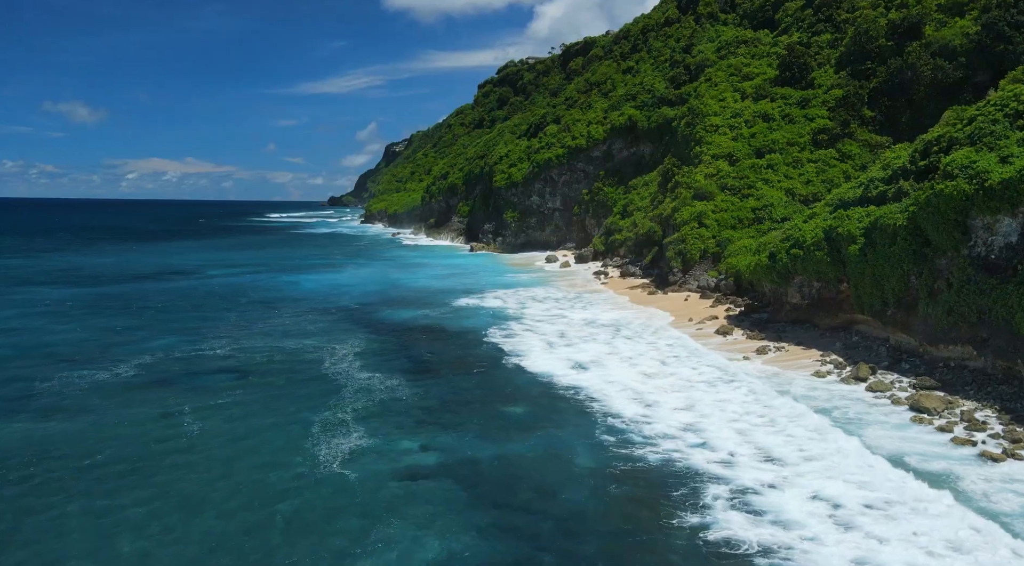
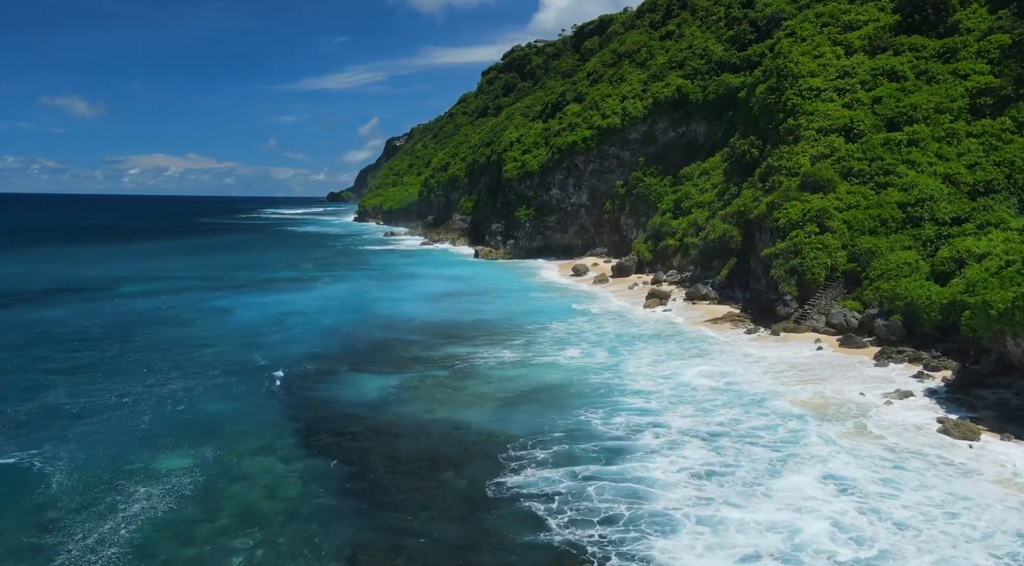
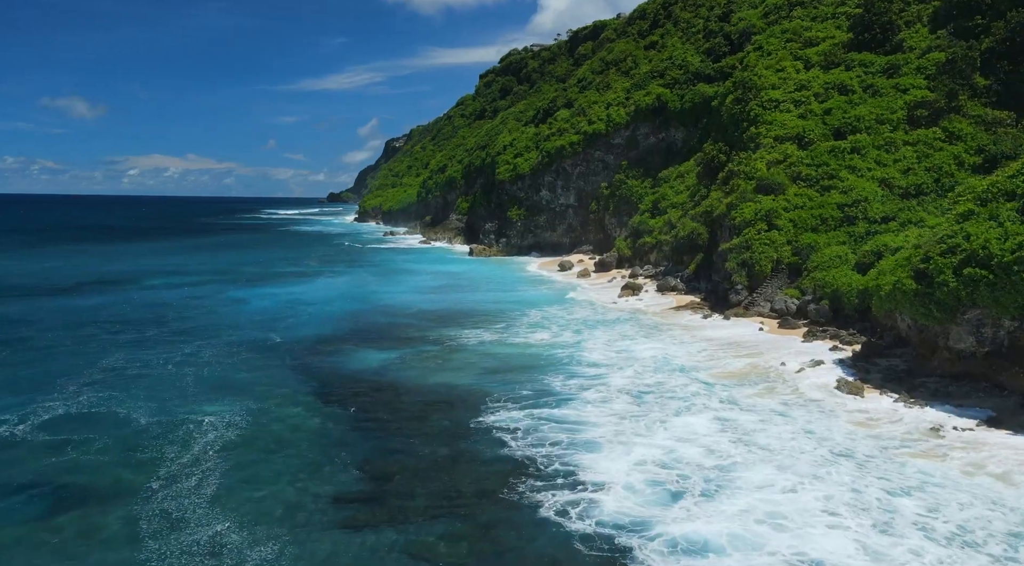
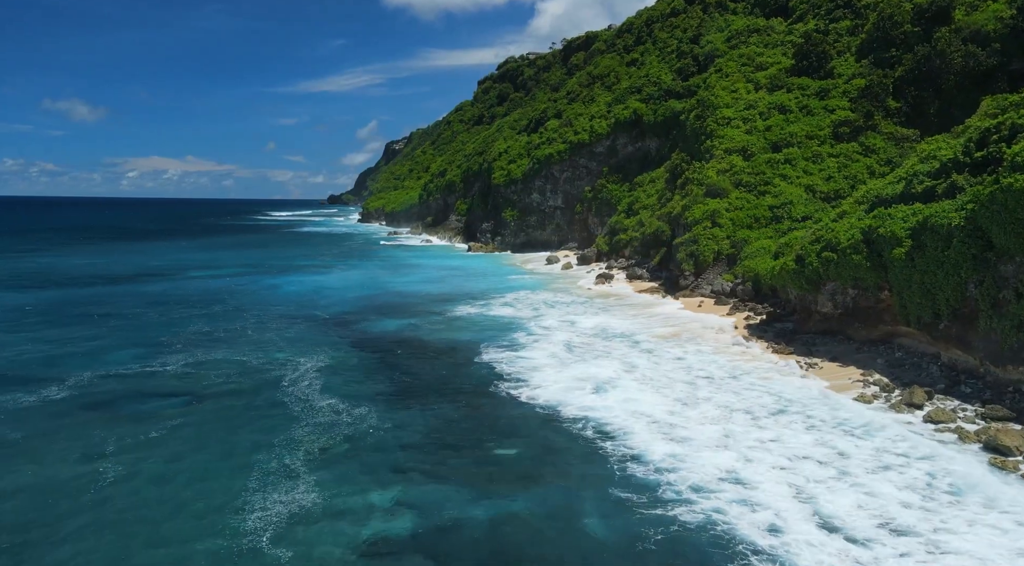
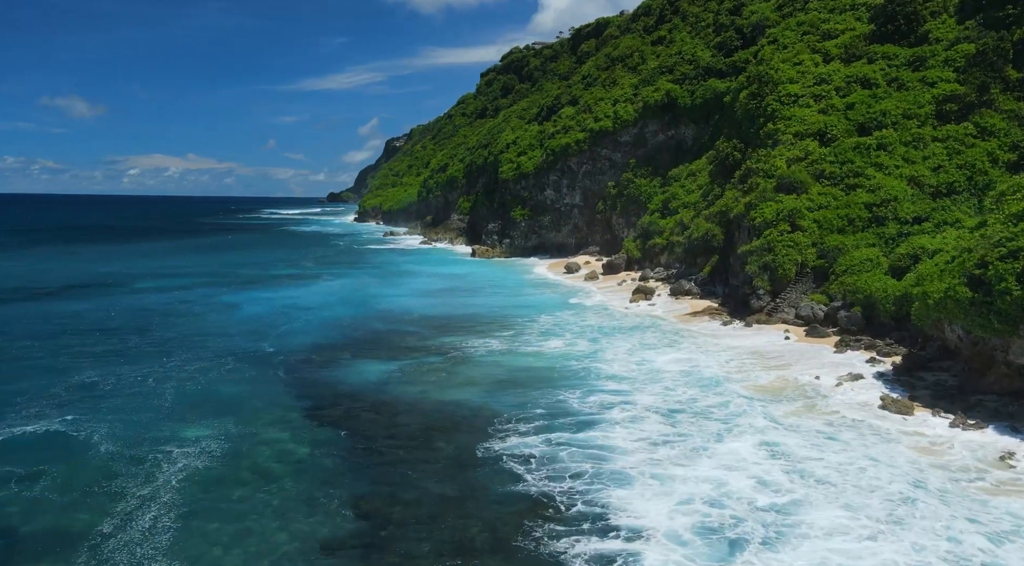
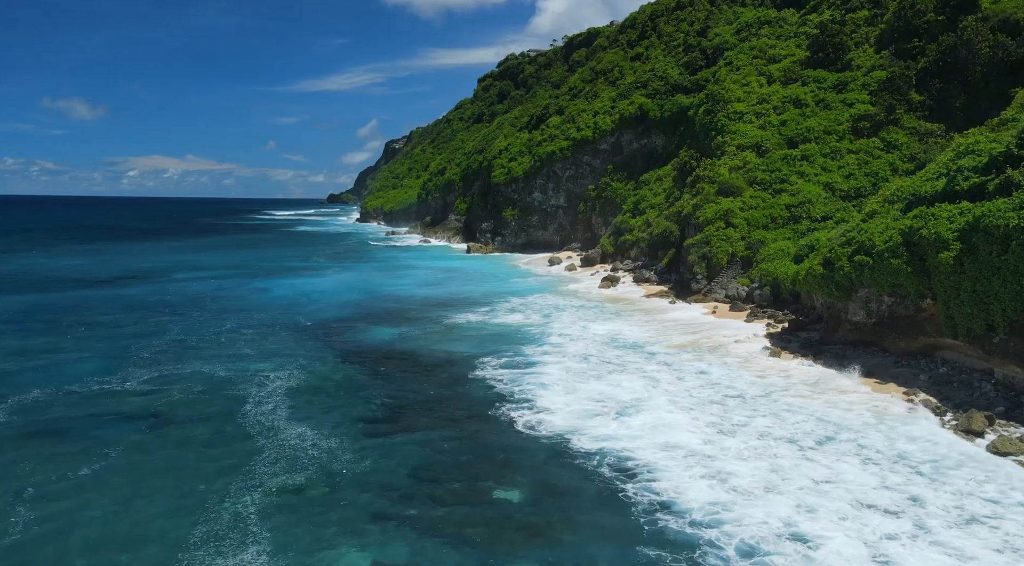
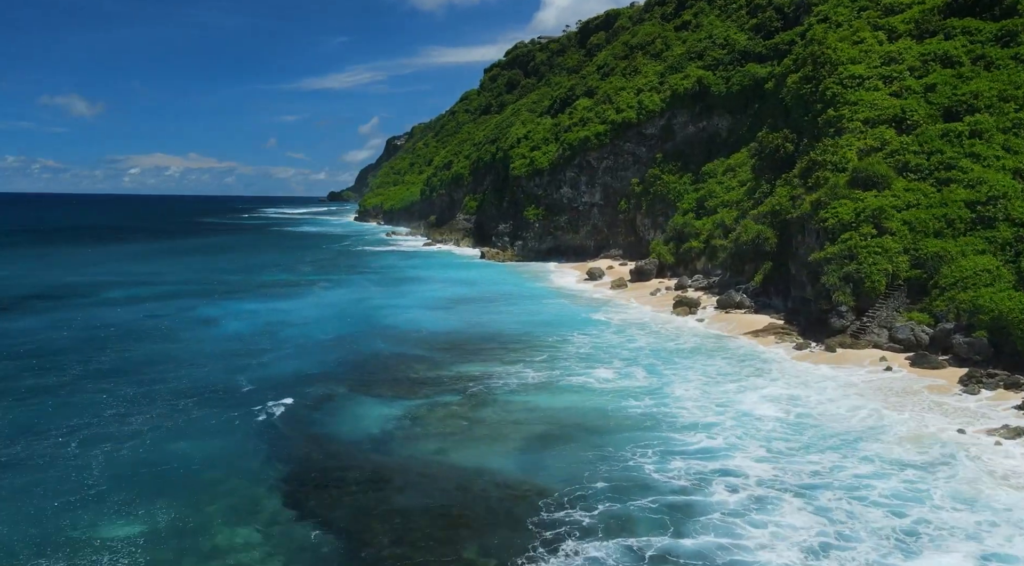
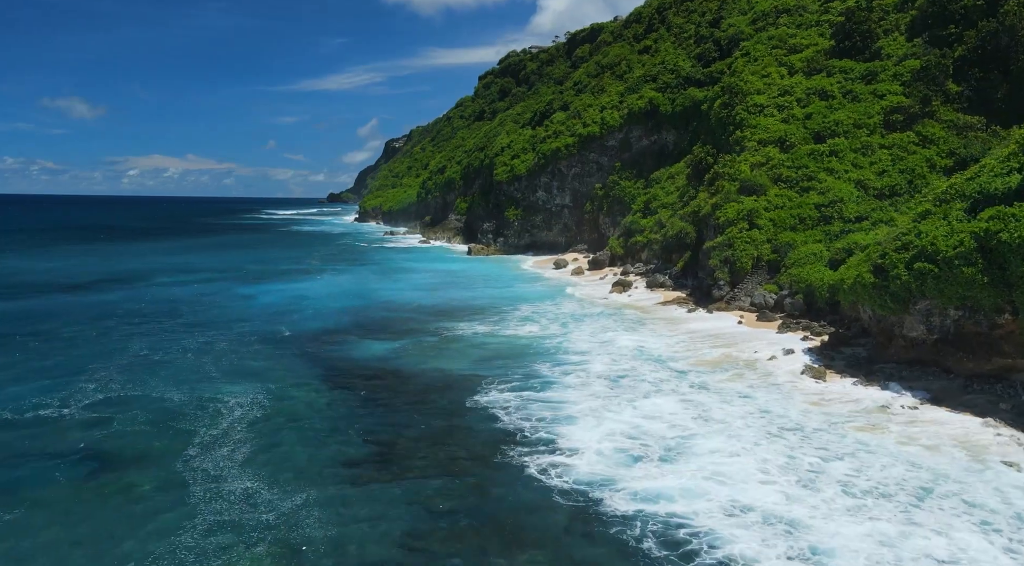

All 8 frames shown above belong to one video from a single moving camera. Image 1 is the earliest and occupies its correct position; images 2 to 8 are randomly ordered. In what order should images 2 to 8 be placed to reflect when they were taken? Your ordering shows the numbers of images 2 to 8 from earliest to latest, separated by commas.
4, 6, 8, 3, 5, 2, 7
